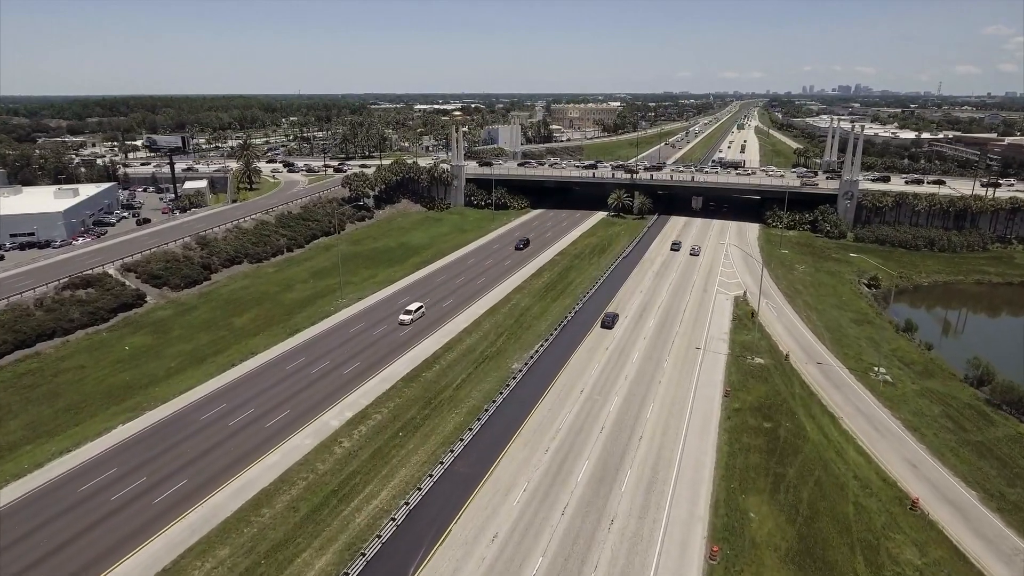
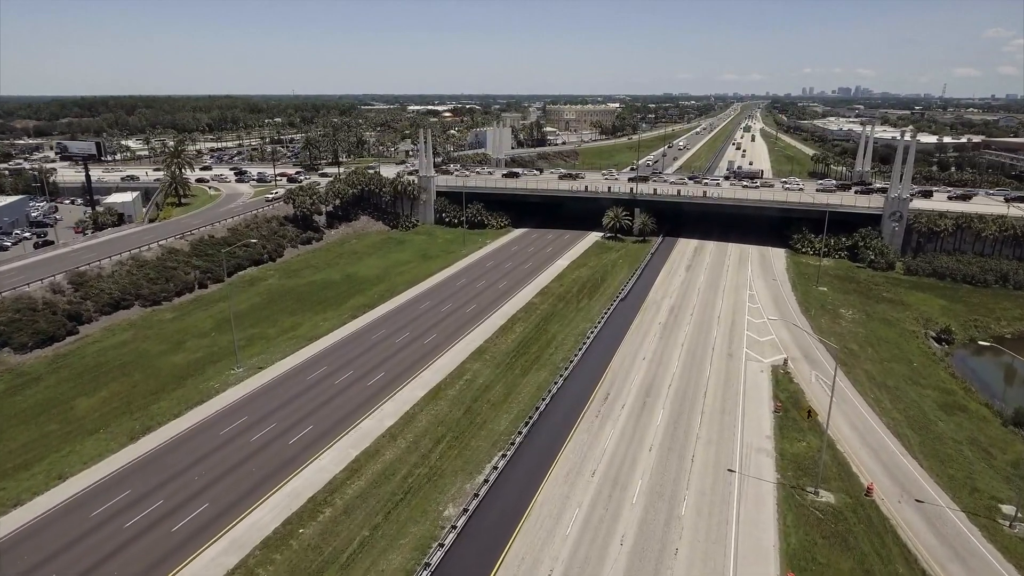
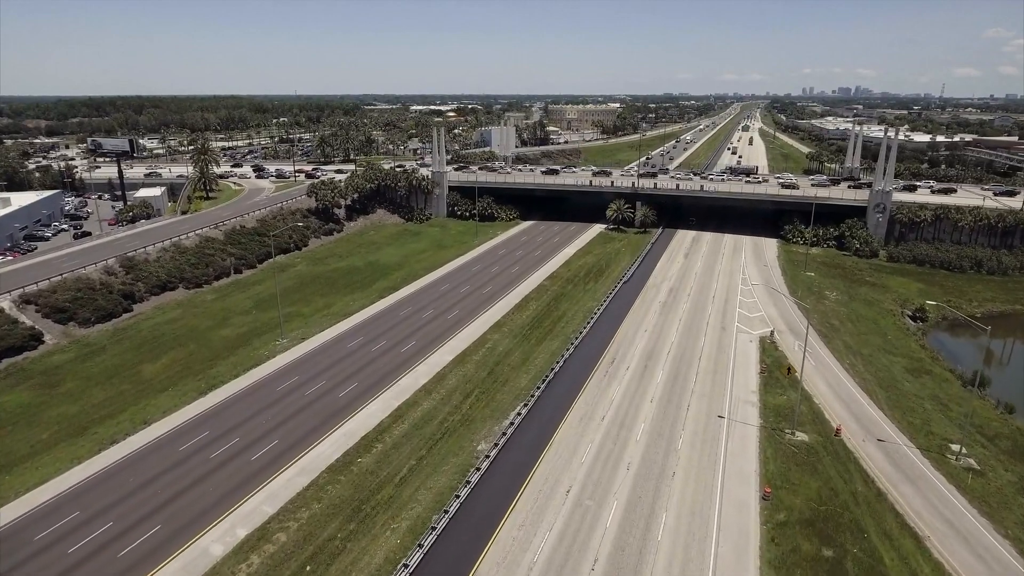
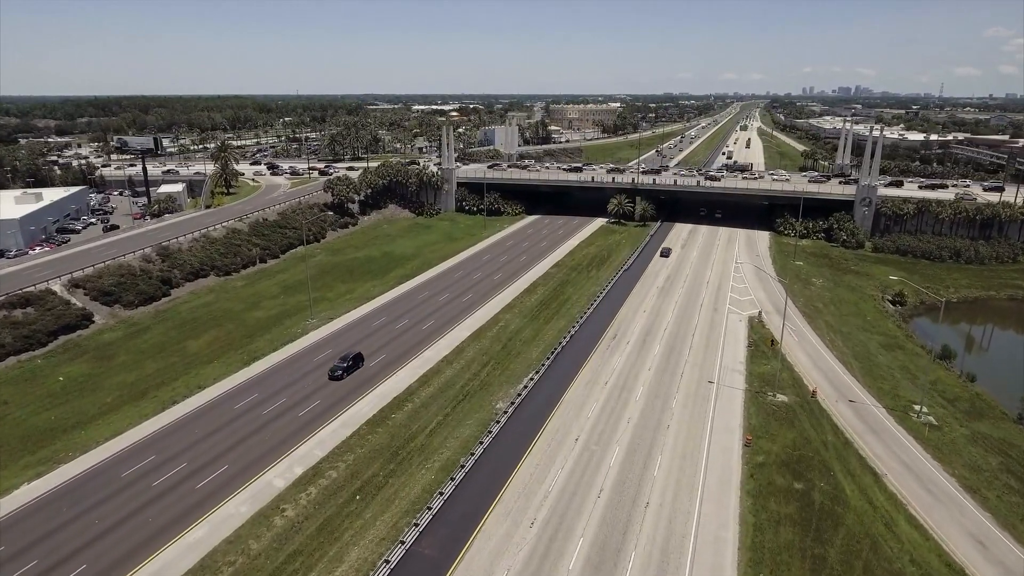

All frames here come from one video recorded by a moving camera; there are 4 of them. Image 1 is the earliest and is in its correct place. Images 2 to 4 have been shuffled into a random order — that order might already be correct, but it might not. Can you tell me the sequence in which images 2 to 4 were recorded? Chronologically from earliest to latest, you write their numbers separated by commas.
4, 3, 2
